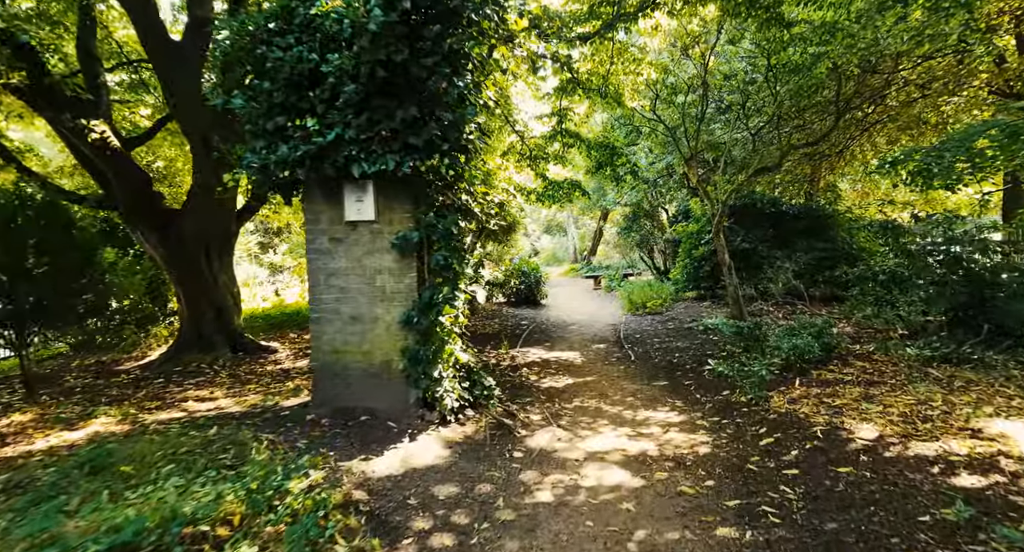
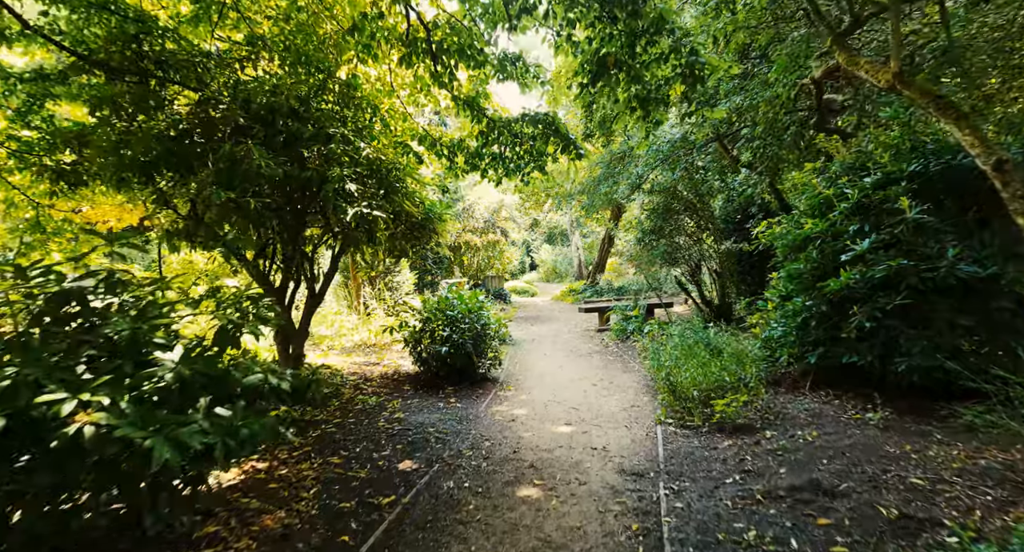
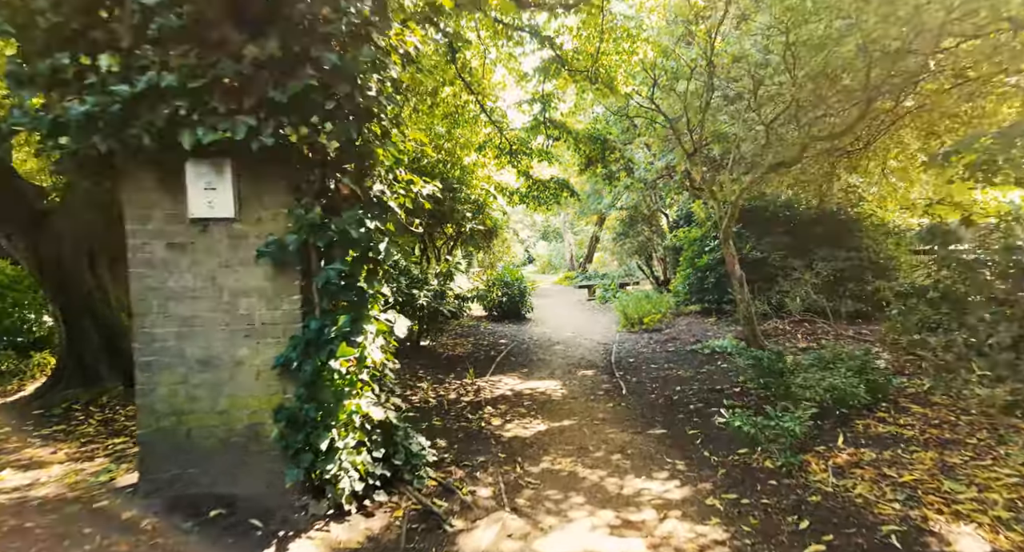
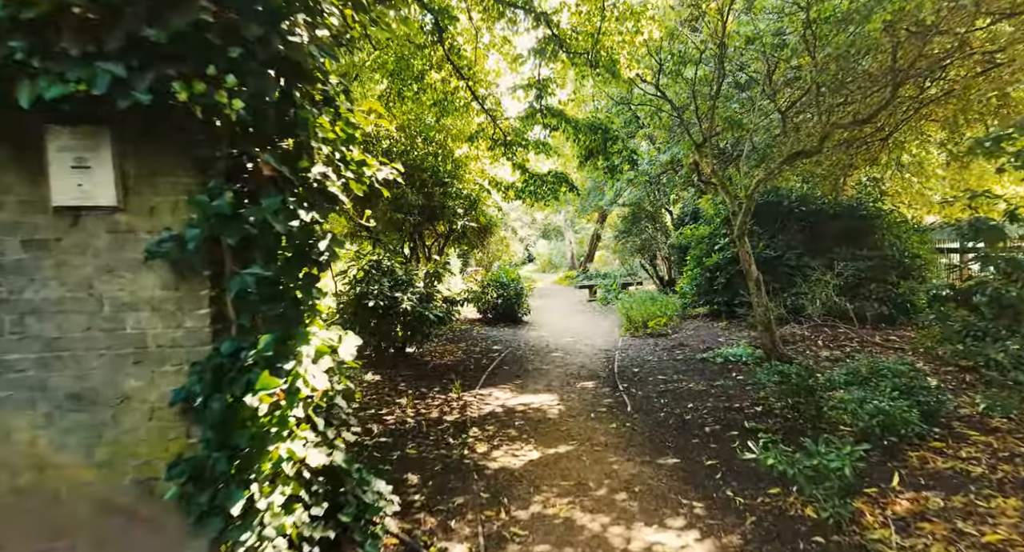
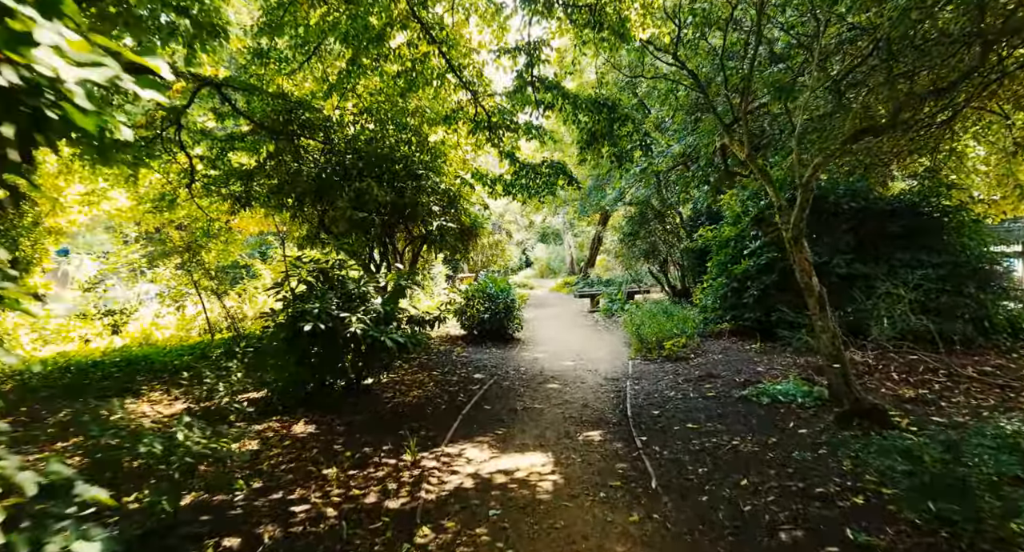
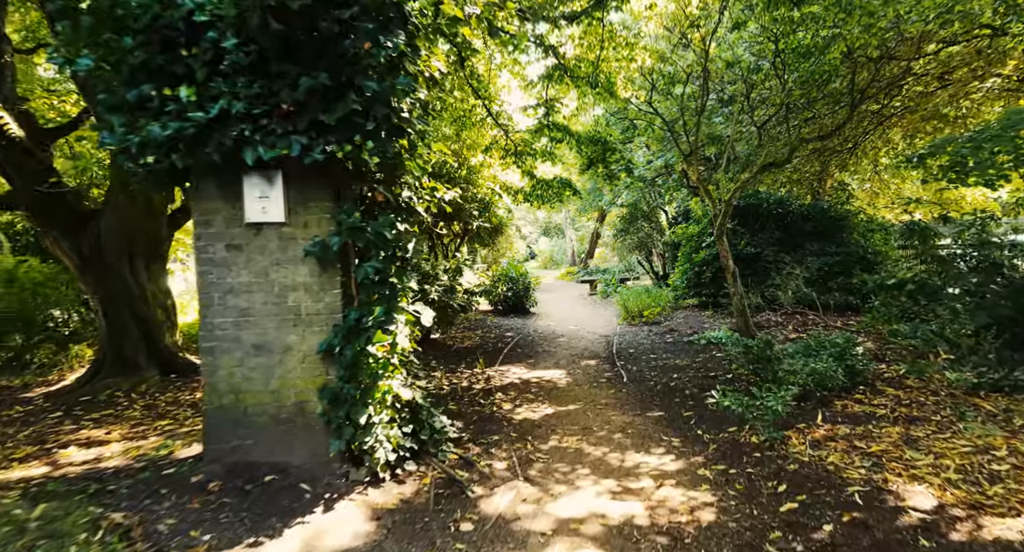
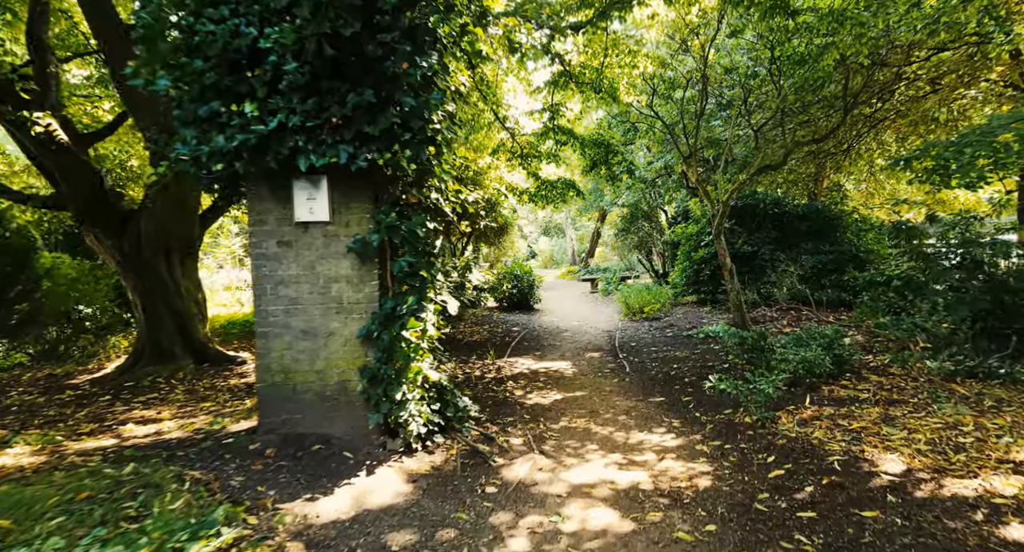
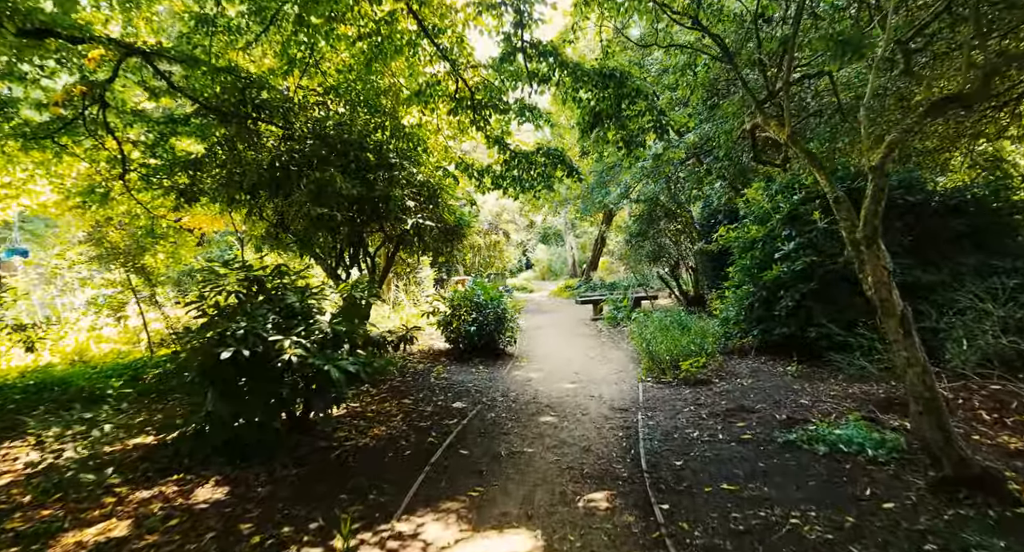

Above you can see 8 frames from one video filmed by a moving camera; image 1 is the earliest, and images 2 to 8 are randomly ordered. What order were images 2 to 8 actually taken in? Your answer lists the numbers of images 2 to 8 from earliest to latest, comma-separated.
7, 6, 3, 4, 5, 8, 2
